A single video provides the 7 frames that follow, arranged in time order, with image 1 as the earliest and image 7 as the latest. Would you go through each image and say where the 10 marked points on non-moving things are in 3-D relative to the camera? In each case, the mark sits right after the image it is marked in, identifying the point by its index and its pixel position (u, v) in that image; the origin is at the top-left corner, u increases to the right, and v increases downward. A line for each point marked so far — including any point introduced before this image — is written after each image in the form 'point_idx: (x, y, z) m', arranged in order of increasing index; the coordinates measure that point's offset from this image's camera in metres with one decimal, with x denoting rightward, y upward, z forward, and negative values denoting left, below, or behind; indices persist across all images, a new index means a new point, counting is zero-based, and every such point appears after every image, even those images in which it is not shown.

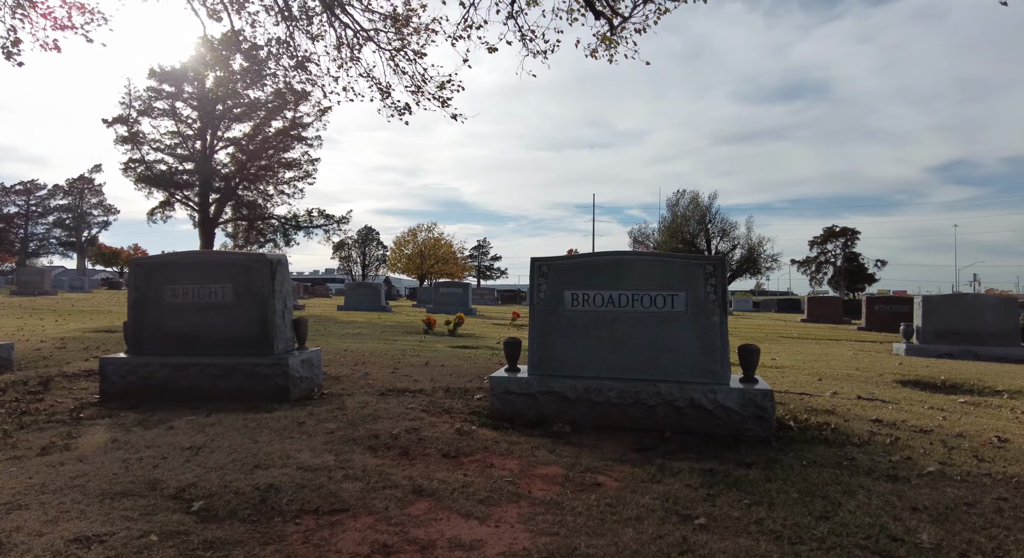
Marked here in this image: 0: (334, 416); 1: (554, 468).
0: (-1.8, -1.4, +5.7) m
1: (+0.3, -1.4, +4.4) m
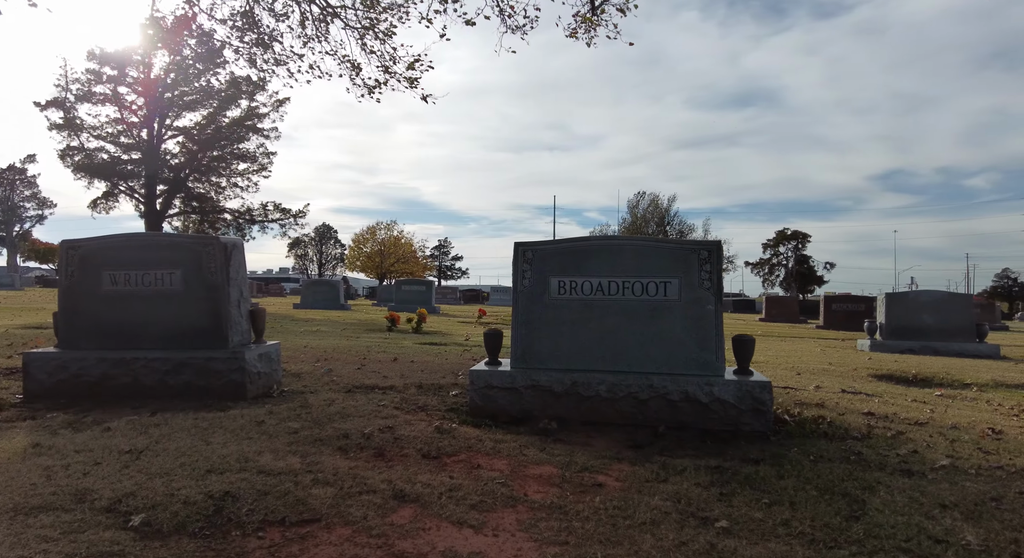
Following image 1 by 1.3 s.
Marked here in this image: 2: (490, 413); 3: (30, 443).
0: (-1.9, -1.2, +5.2) m
1: (+0.2, -1.3, +4.0) m
2: (-0.2, -1.2, +5.4) m
3: (-3.5, -1.2, +4.2) m
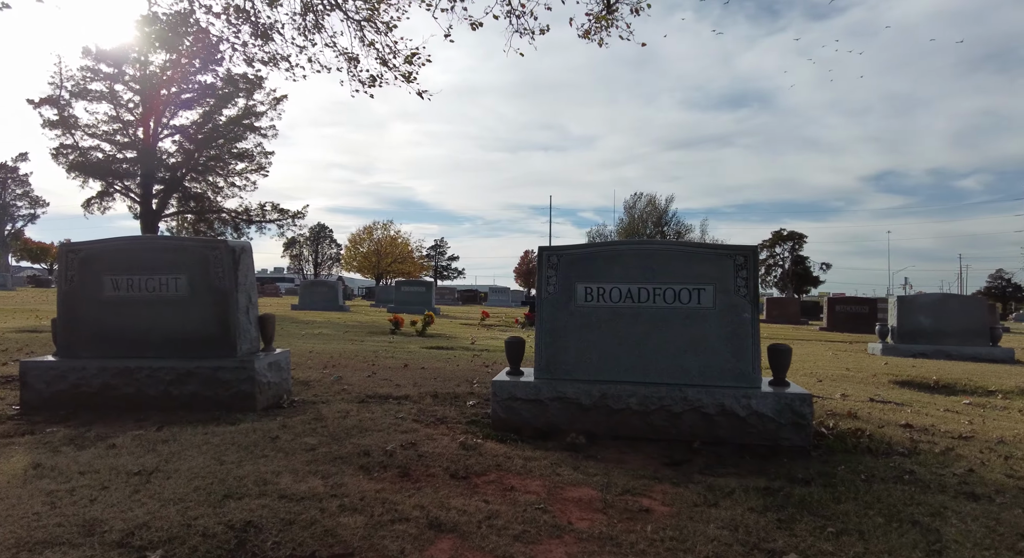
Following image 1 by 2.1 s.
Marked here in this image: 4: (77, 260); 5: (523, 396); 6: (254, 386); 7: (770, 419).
0: (-1.7, -1.3, +4.9) m
1: (+0.5, -1.4, +3.8) m
2: (0.0, -1.3, +5.1) m
3: (-3.2, -1.2, +3.9) m
4: (-4.5, +0.2, +6.0) m
5: (+0.1, -1.0, +5.1) m
6: (-2.5, -1.0, +5.6) m
7: (+2.1, -1.1, +4.7) m
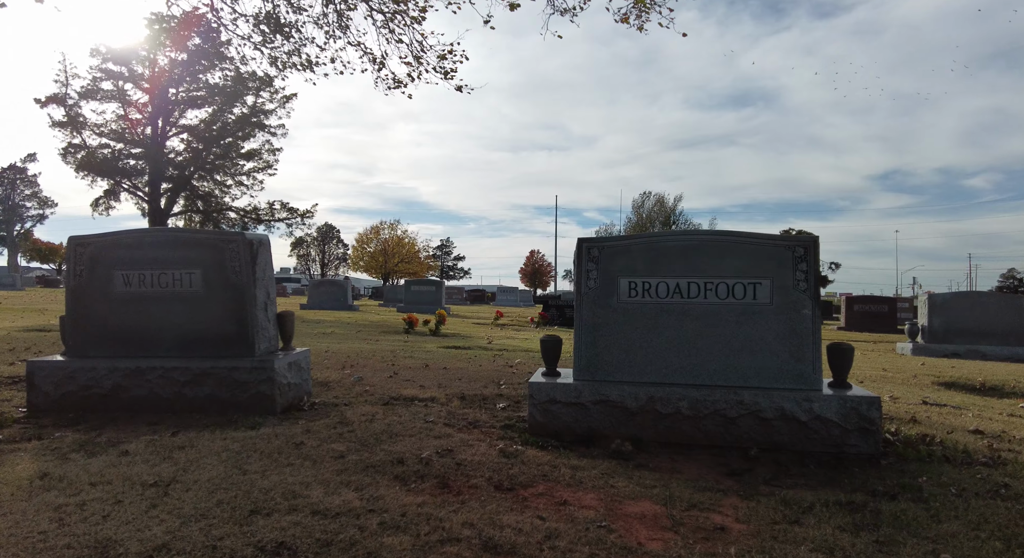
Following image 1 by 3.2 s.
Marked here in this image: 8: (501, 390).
0: (-1.4, -1.2, +4.6) m
1: (+0.8, -1.3, +3.4) m
2: (+0.3, -1.3, +4.8) m
3: (-2.9, -1.2, +3.6) m
4: (-4.2, +0.2, +5.7) m
5: (+0.4, -1.0, +4.8) m
6: (-2.2, -1.0, +5.3) m
7: (+2.4, -1.1, +4.3) m
8: (-0.1, -1.3, +6.6) m
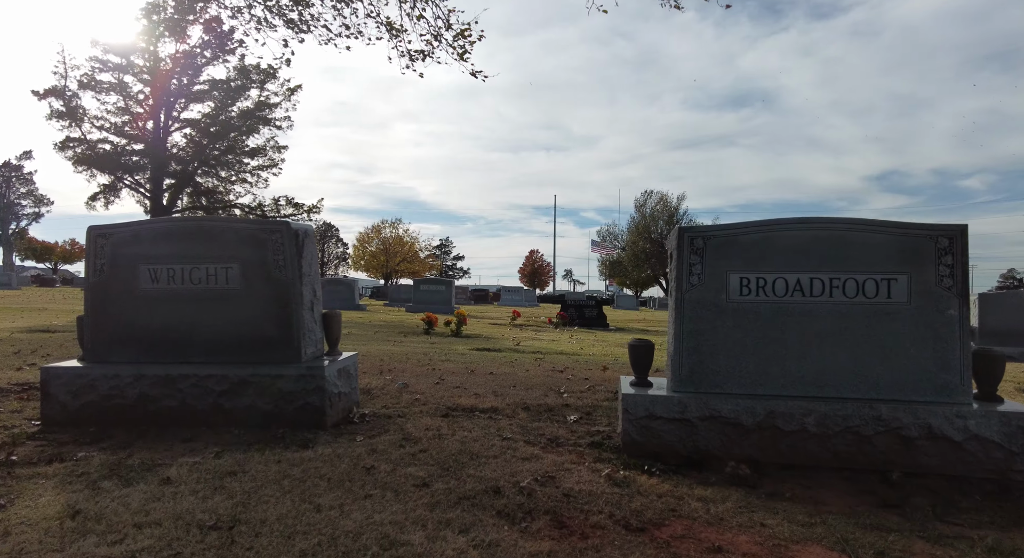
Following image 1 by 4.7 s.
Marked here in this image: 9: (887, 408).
0: (-0.7, -1.2, +3.9) m
1: (+1.5, -1.3, +2.8) m
2: (+1.0, -1.2, +4.1) m
3: (-2.2, -1.1, +2.9) m
4: (-3.5, +0.3, +5.0) m
5: (+1.1, -1.0, +4.1) m
6: (-1.5, -1.0, +4.6) m
7: (+3.1, -1.1, +3.7) m
8: (+0.5, -1.2, +6.0) m
9: (+2.5, -0.9, +3.9) m
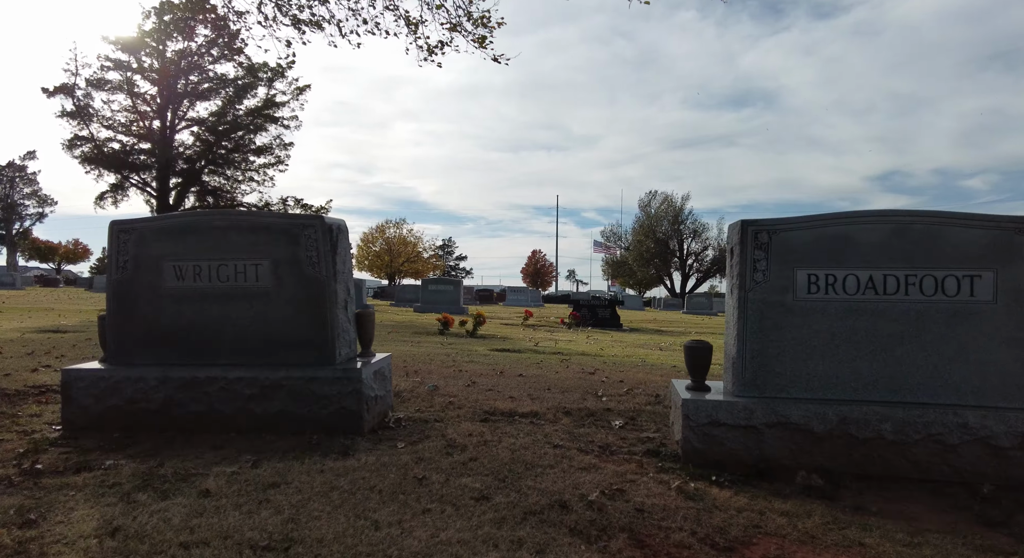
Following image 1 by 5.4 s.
0: (-0.3, -1.2, +3.7) m
1: (+1.8, -1.3, +2.5) m
2: (+1.4, -1.2, +3.9) m
3: (-1.9, -1.1, +2.6) m
4: (-3.1, +0.3, +4.8) m
5: (+1.5, -0.9, +3.9) m
6: (-1.1, -0.9, +4.4) m
7: (+3.4, -1.0, +3.4) m
8: (+0.9, -1.2, +5.7) m
9: (+2.9, -0.8, +3.6) m
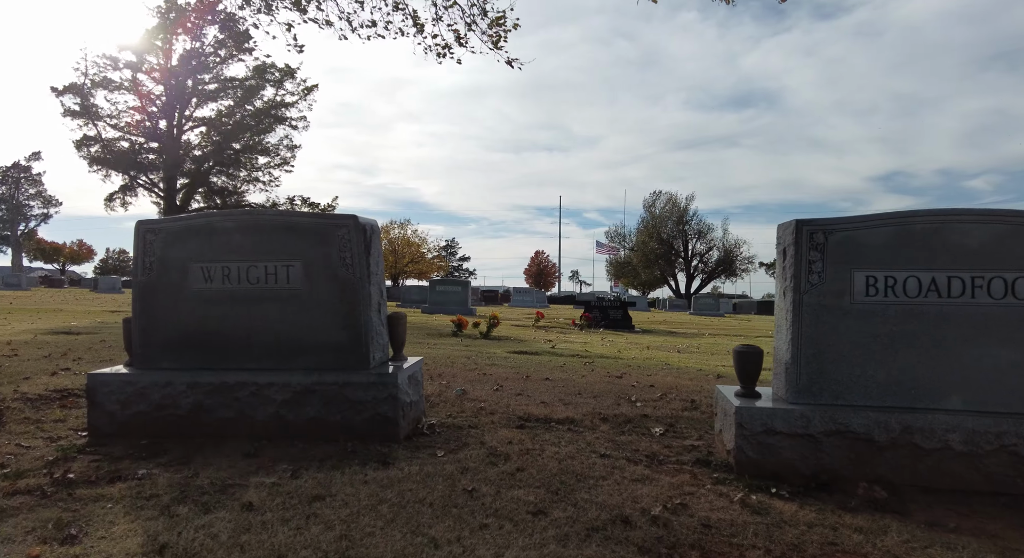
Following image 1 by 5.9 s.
0: (0.0, -1.2, +3.5) m
1: (+2.1, -1.3, +2.3) m
2: (+1.7, -1.2, +3.7) m
3: (-1.6, -1.1, +2.5) m
4: (-2.8, +0.3, +4.7) m
5: (+1.8, -1.0, +3.7) m
6: (-0.8, -0.9, +4.2) m
7: (+3.7, -1.0, +3.3) m
8: (+1.2, -1.2, +5.5) m
9: (+3.2, -0.9, +3.4) m
